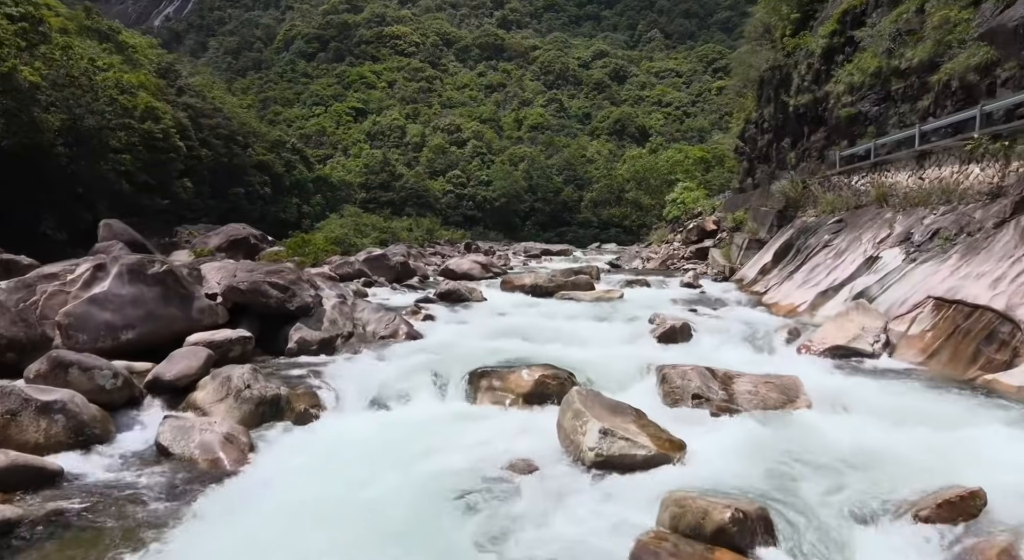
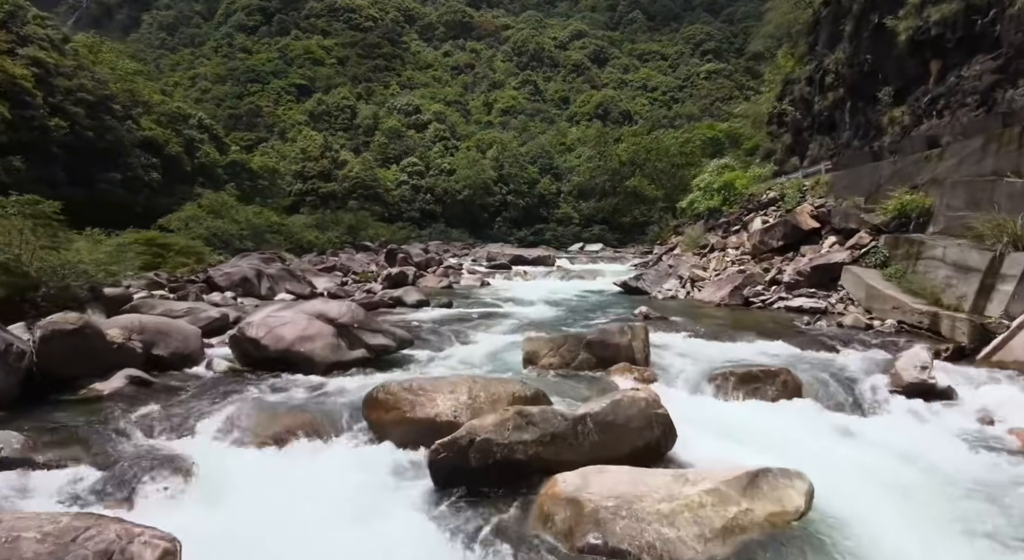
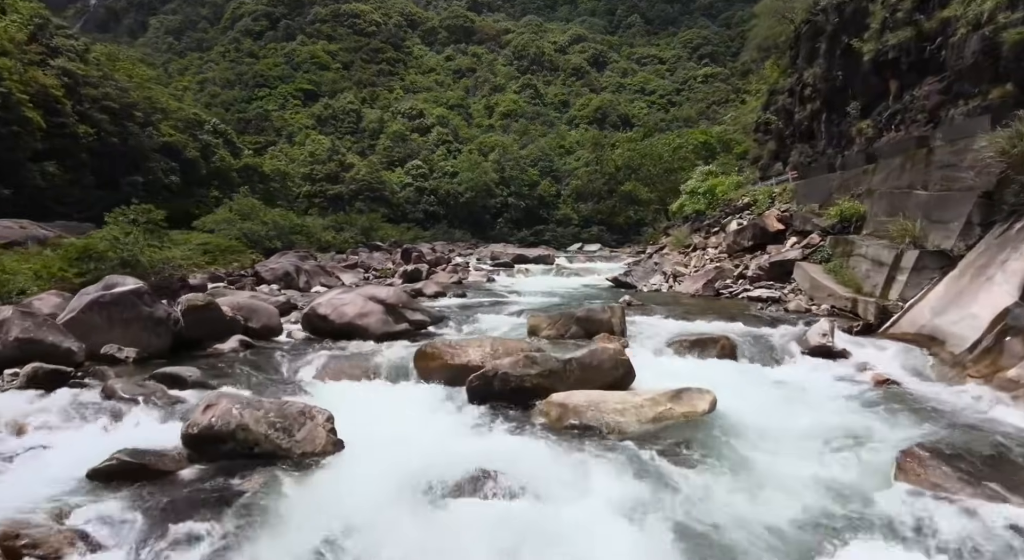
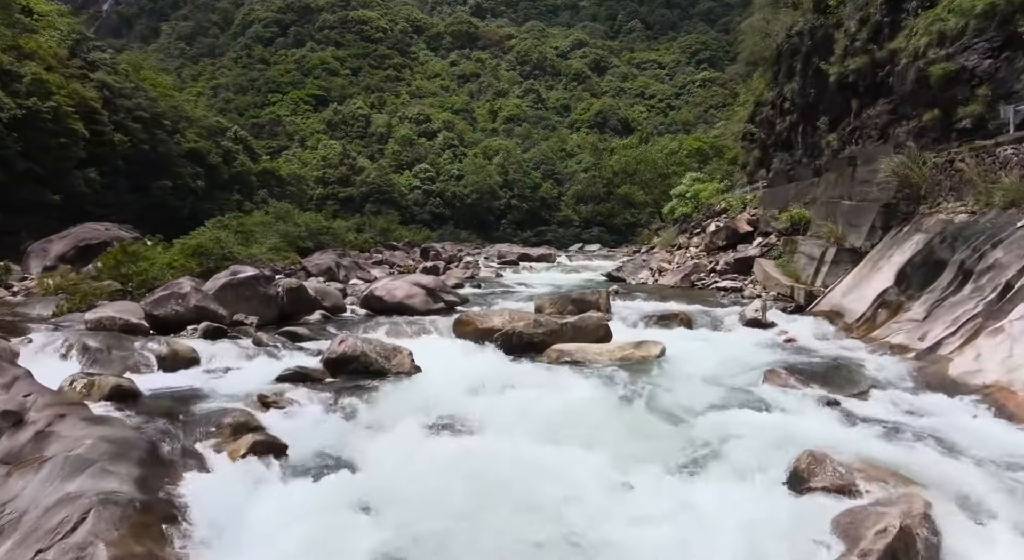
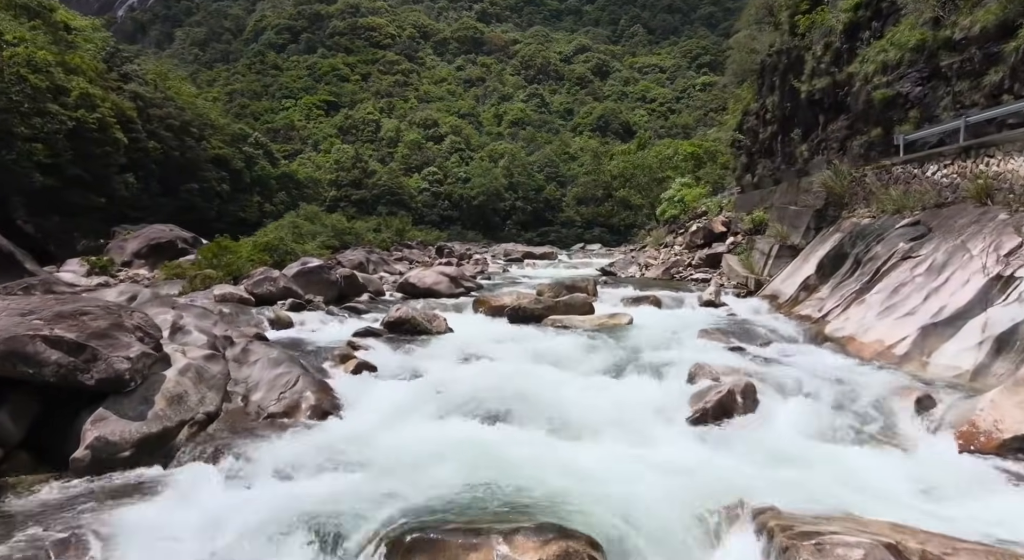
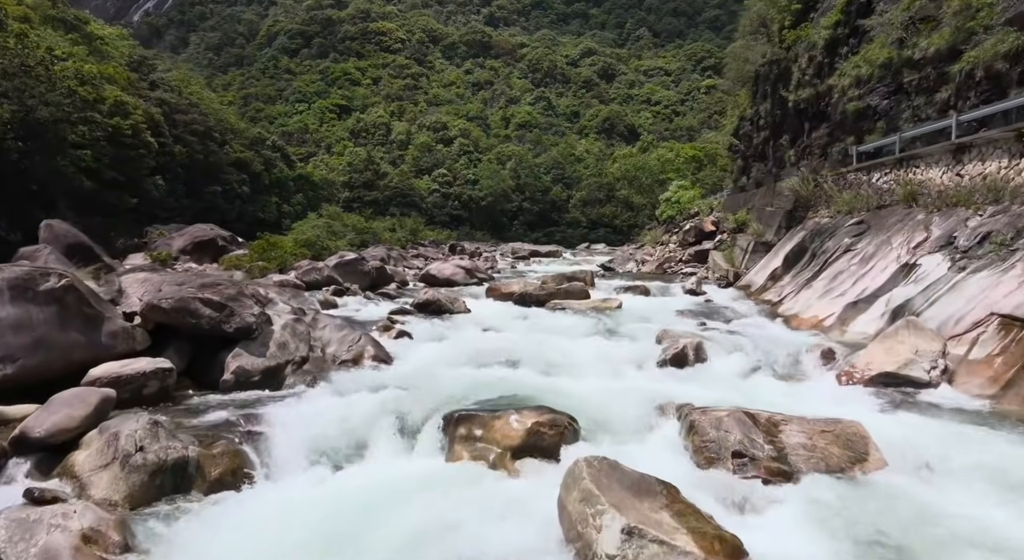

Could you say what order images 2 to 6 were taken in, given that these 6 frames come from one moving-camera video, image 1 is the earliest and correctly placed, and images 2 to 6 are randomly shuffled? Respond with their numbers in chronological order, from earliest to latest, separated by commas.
6, 5, 4, 3, 2
